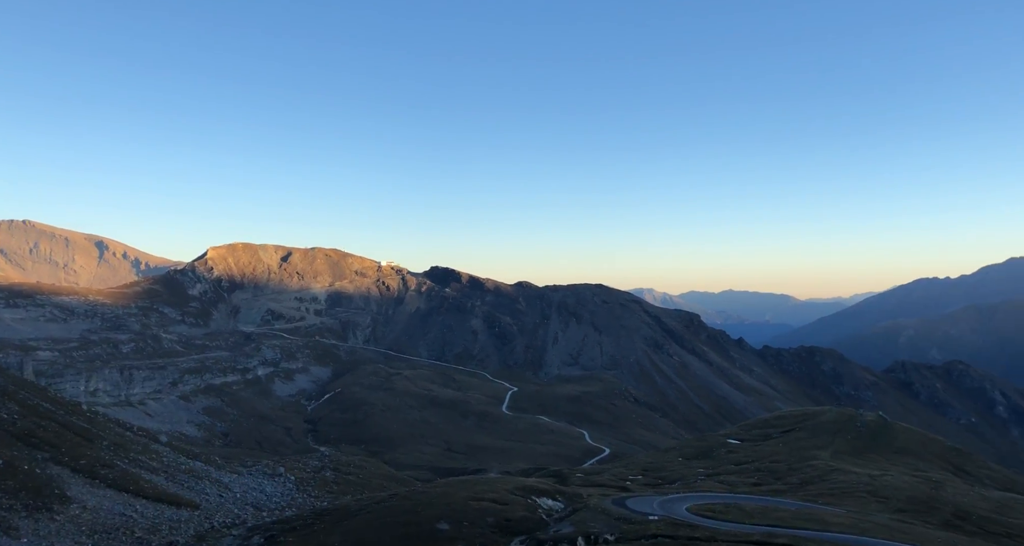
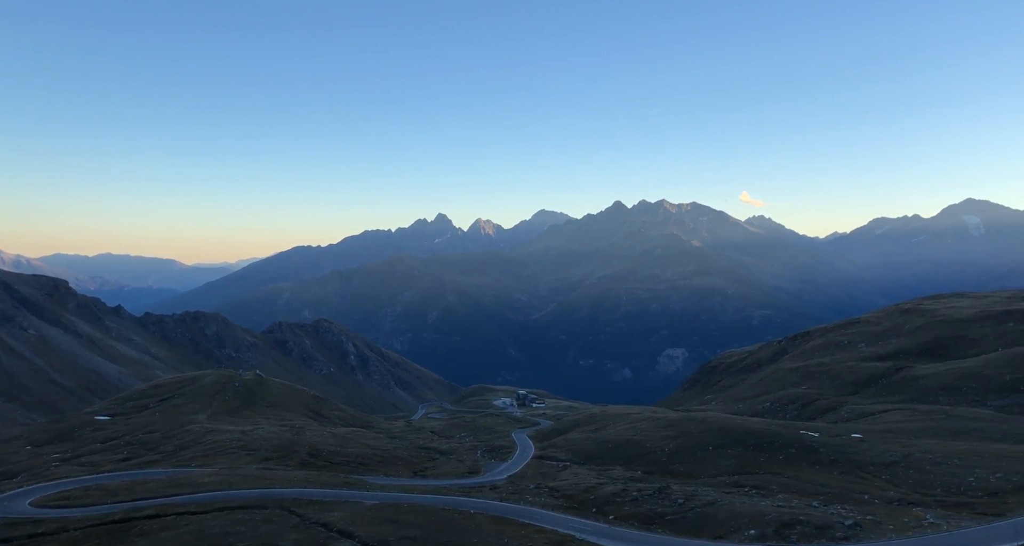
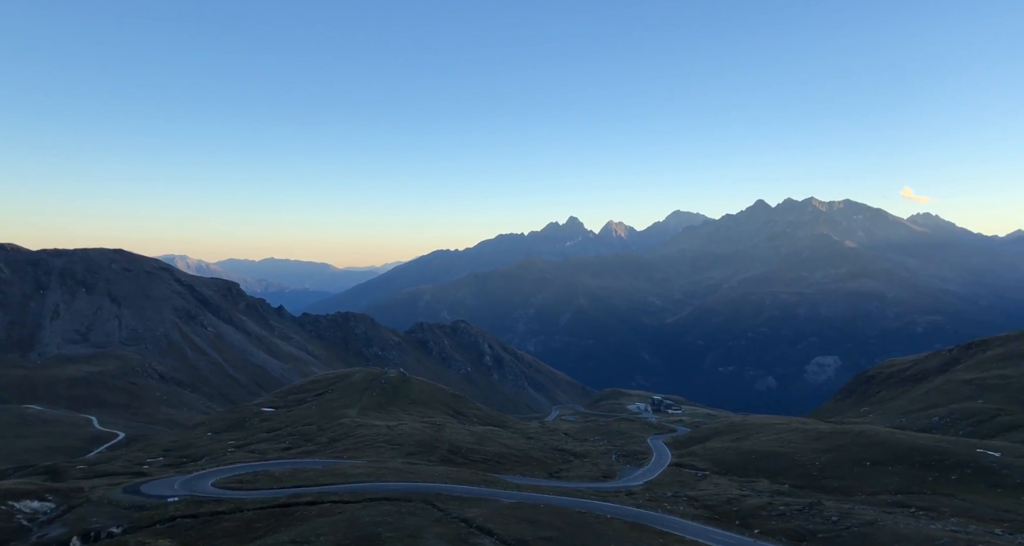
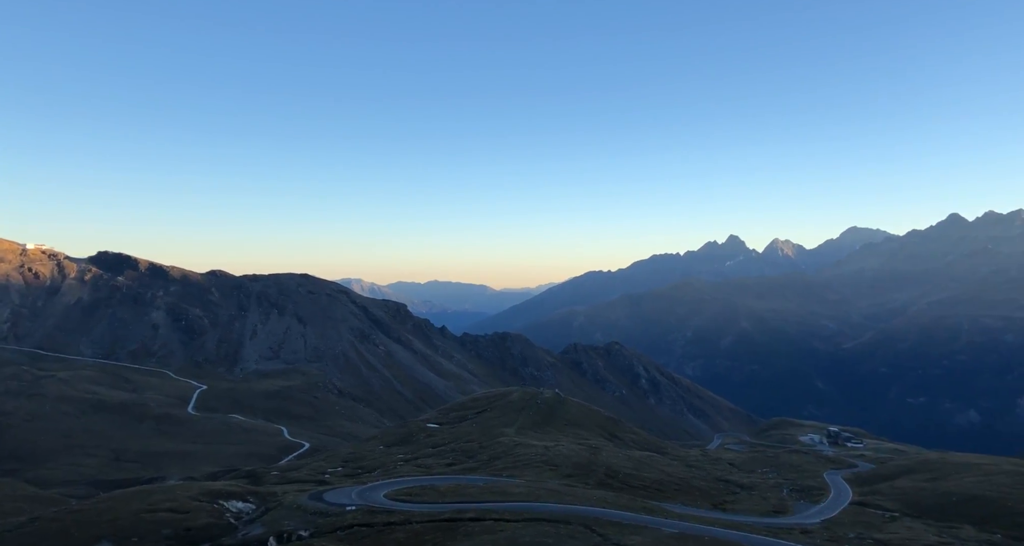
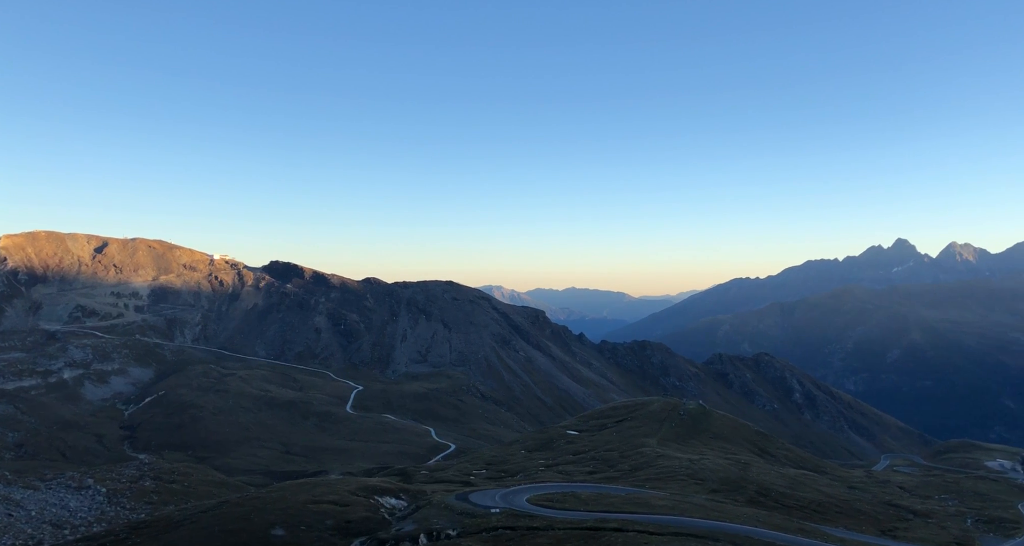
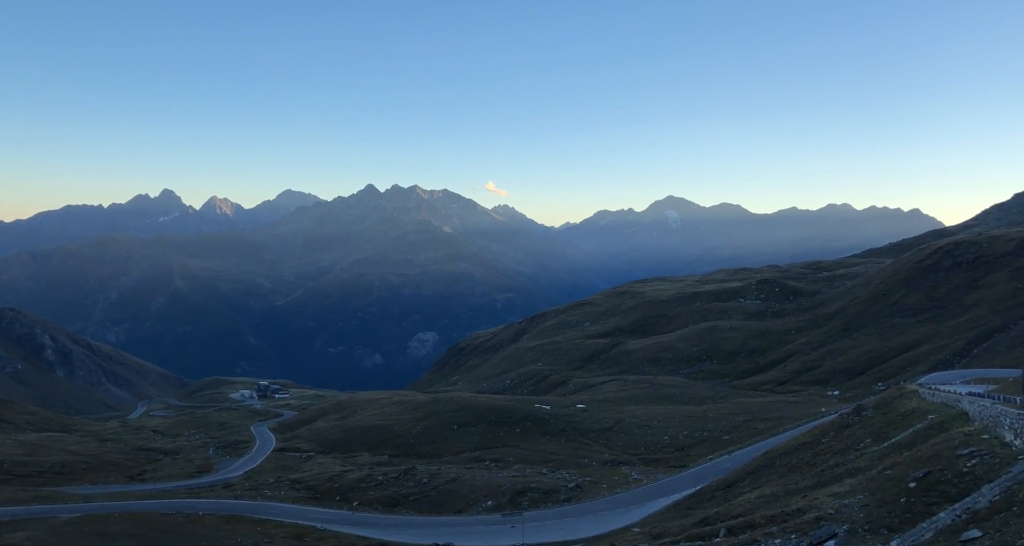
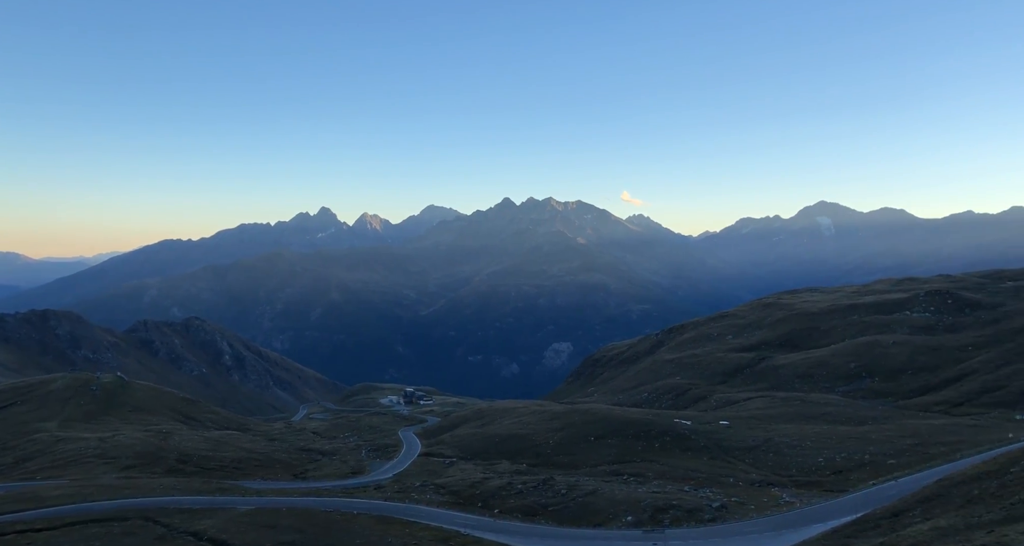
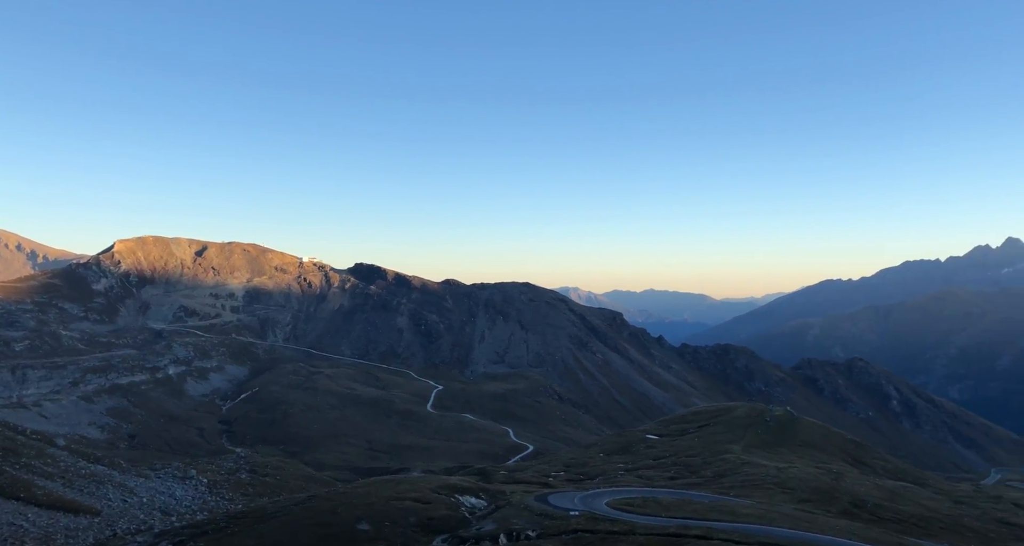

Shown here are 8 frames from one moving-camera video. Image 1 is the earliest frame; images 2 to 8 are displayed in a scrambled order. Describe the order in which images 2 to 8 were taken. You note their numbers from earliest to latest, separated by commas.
8, 5, 4, 3, 2, 7, 6
